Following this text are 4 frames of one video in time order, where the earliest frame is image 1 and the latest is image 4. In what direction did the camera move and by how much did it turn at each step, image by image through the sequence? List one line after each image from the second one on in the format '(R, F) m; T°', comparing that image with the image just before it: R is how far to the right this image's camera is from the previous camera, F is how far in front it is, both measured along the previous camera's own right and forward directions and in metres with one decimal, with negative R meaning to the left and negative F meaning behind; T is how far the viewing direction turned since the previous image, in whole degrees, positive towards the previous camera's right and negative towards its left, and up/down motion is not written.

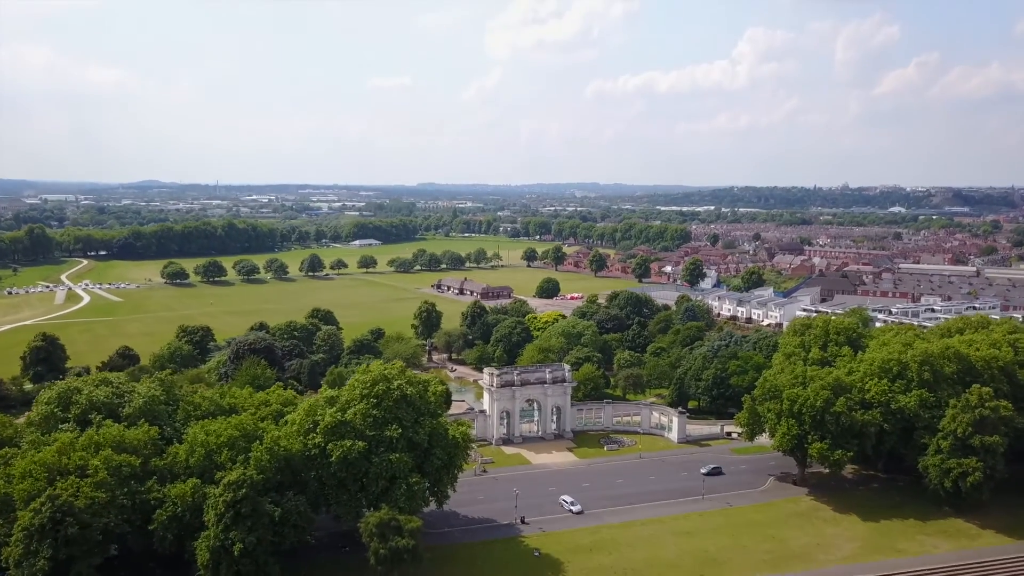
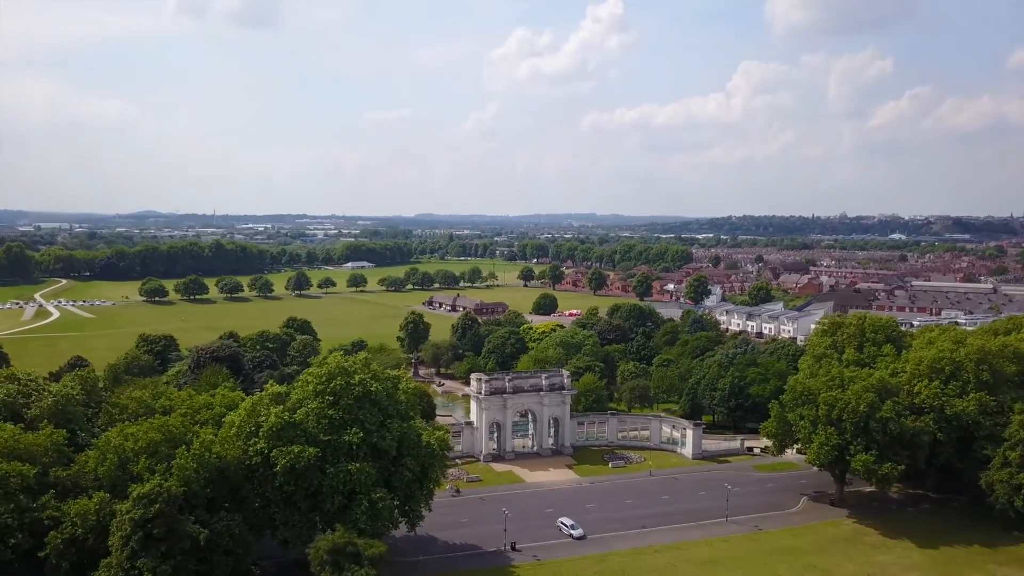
(+0.5, +7.7) m; 0°
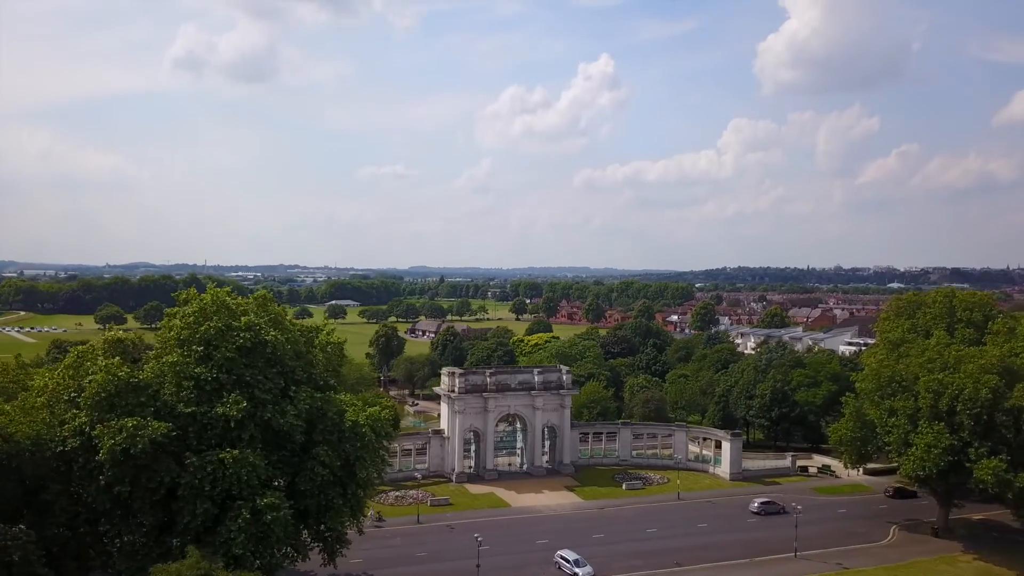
(+0.6, +12.9) m; +1°
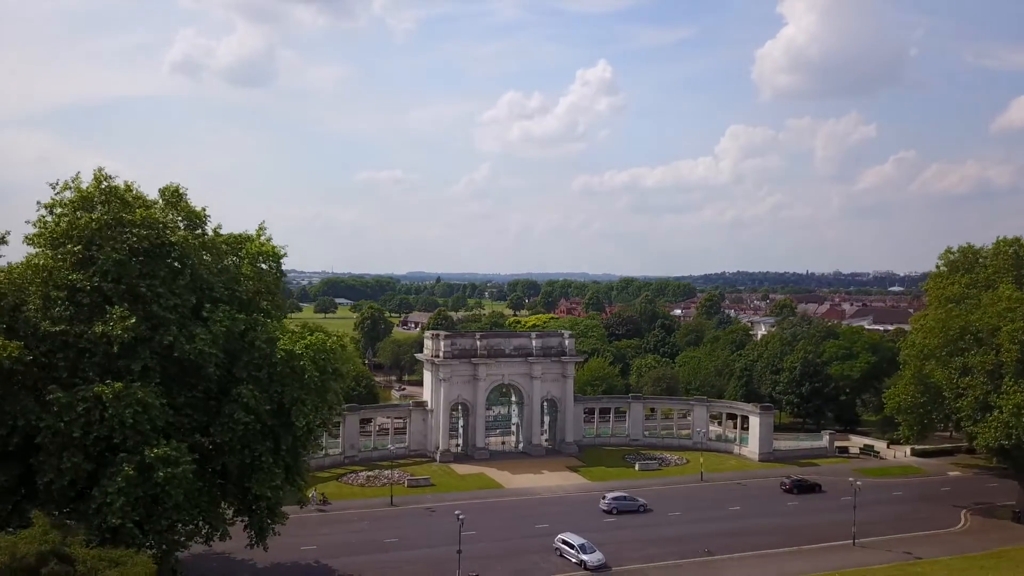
(+0.2, +6.0) m; 0°
